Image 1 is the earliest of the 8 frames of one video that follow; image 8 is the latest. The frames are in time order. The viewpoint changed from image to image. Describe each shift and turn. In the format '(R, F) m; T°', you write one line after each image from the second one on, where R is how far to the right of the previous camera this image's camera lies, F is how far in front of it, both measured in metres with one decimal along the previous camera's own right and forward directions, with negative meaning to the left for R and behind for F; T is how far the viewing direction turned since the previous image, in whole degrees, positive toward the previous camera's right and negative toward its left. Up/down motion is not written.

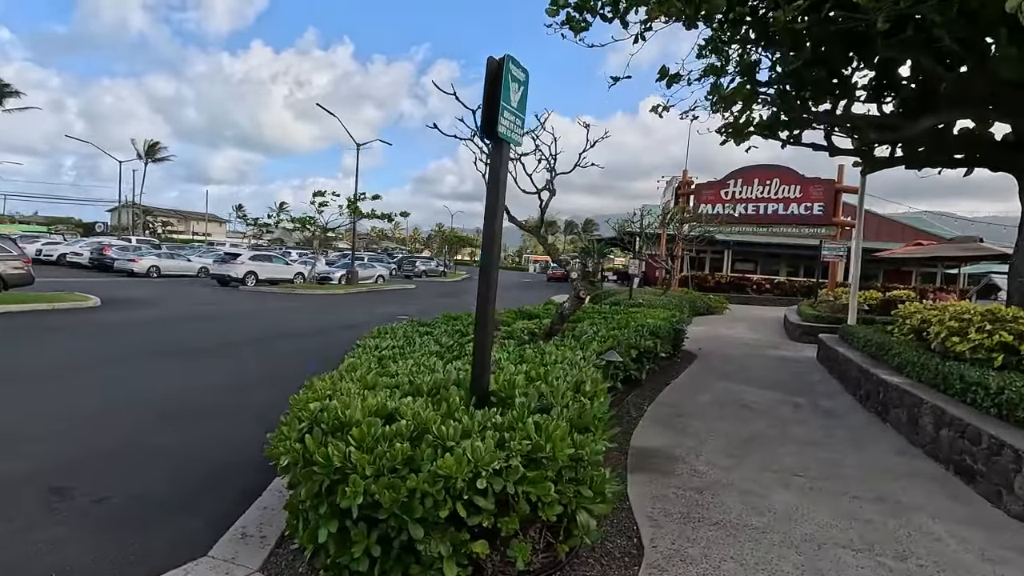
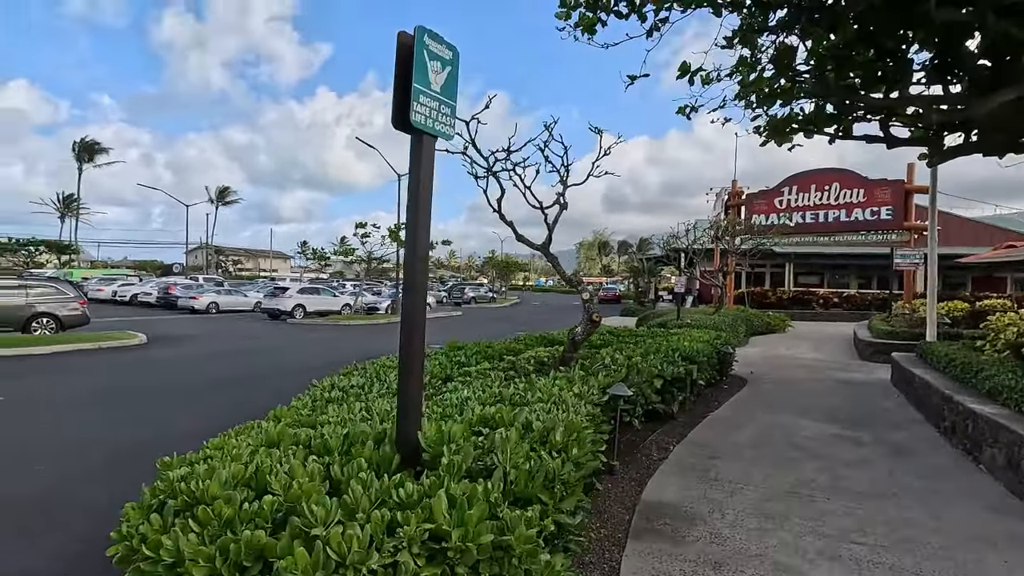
(+0.6, +0.7) m; -6°
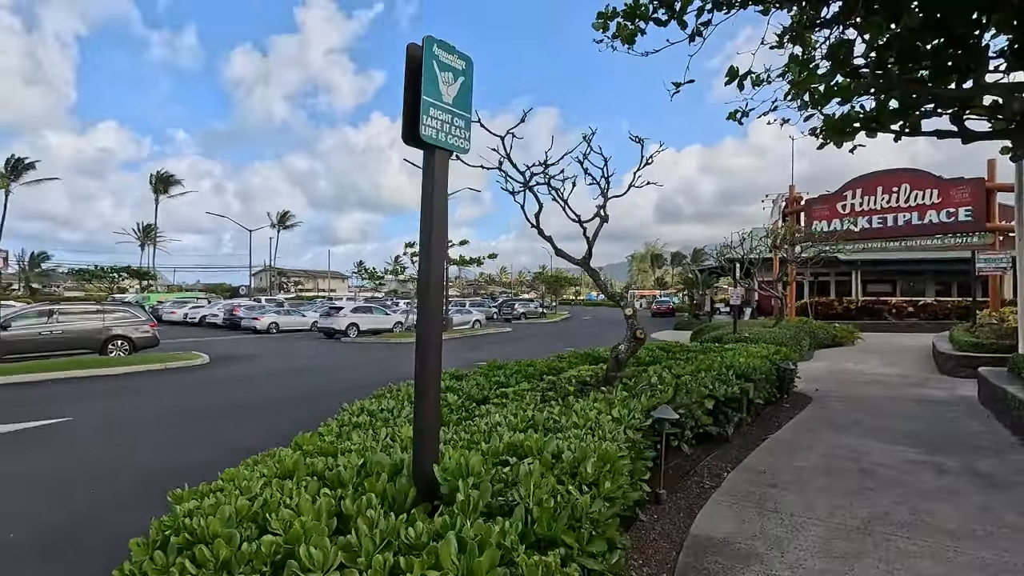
(+0.1, +0.2) m; -6°
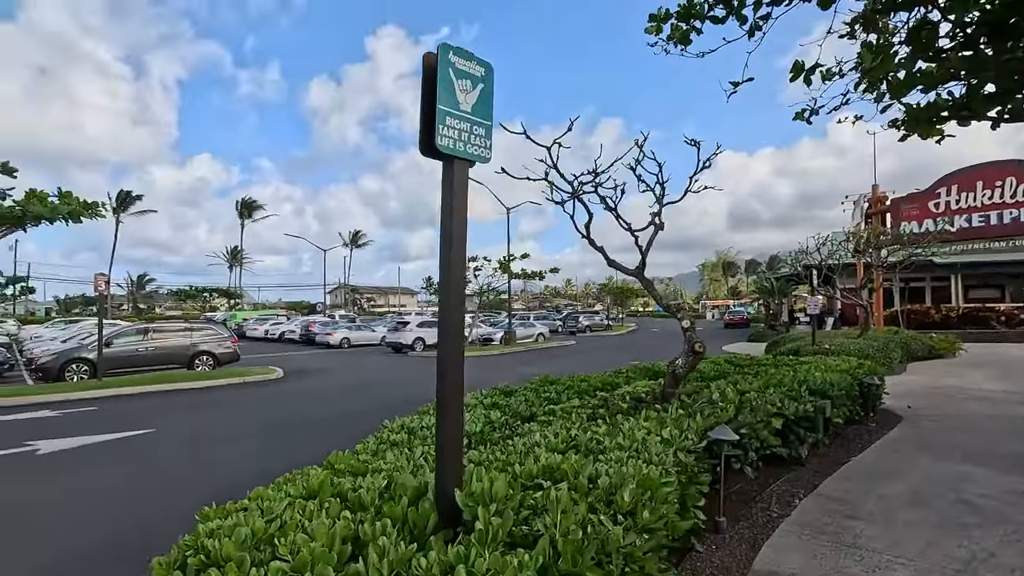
(+0.2, +0.1) m; -7°
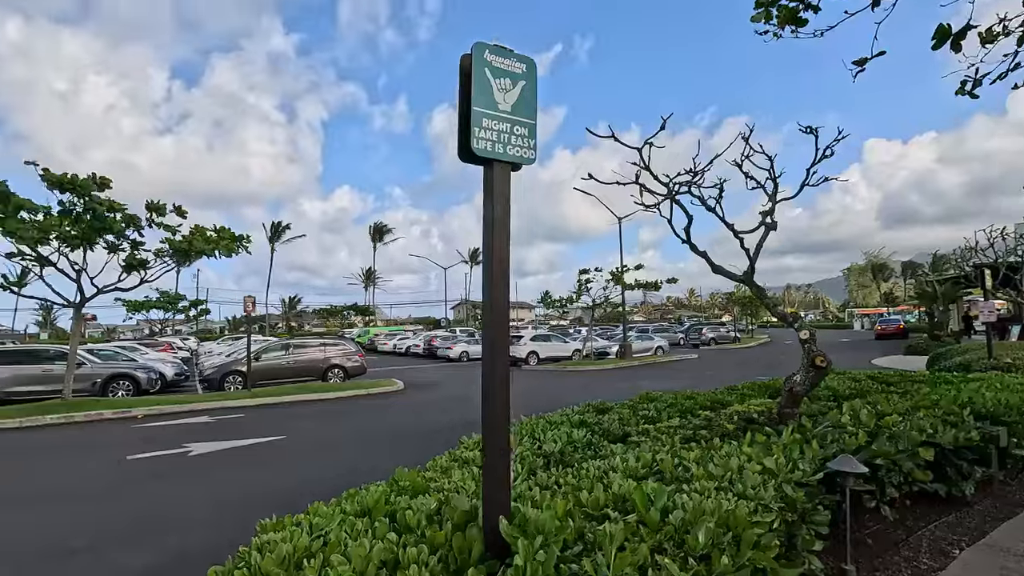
(+0.3, +0.2) m; -13°
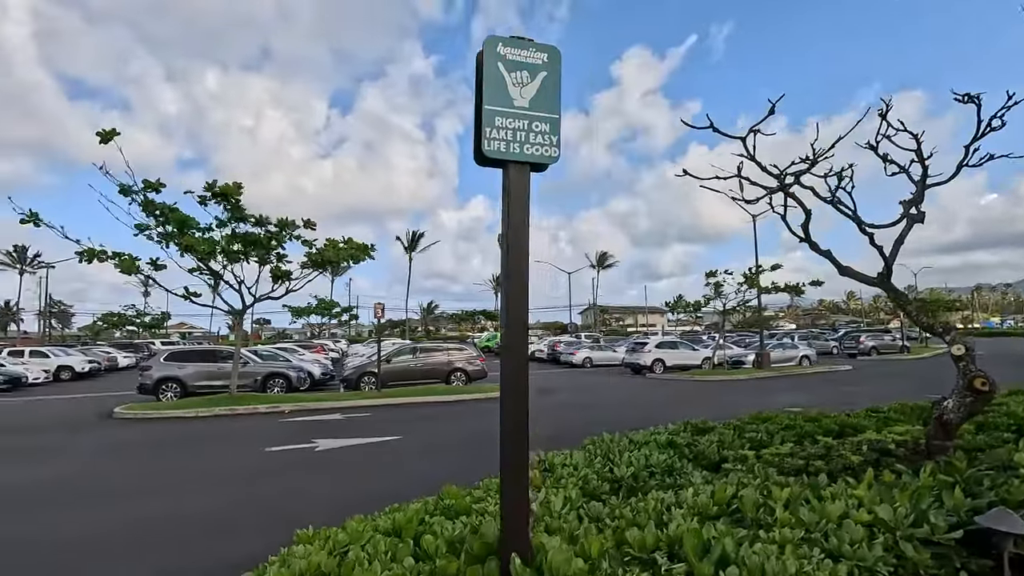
(+0.4, +0.2) m; -14°
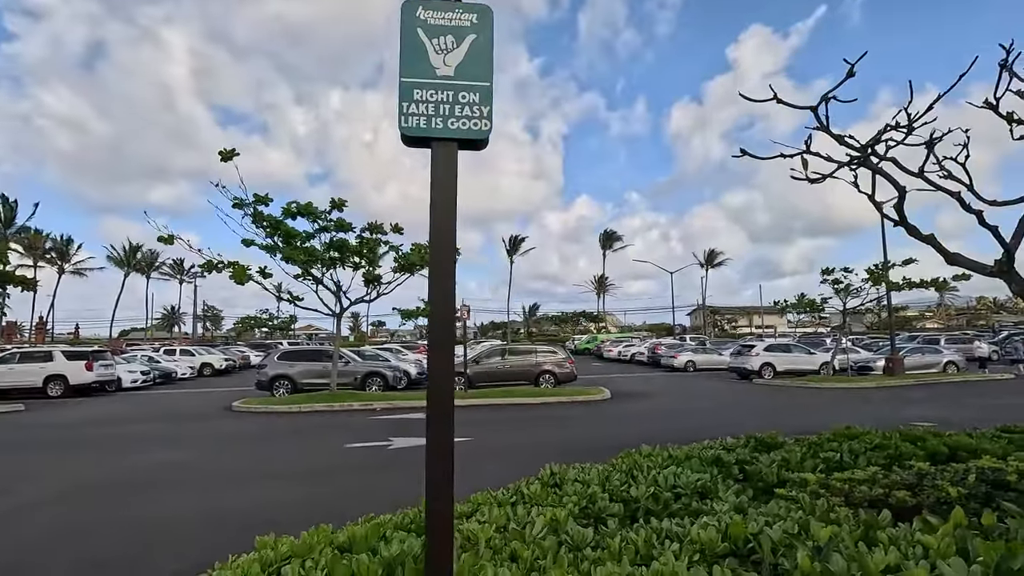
(+0.6, +0.3) m; -11°
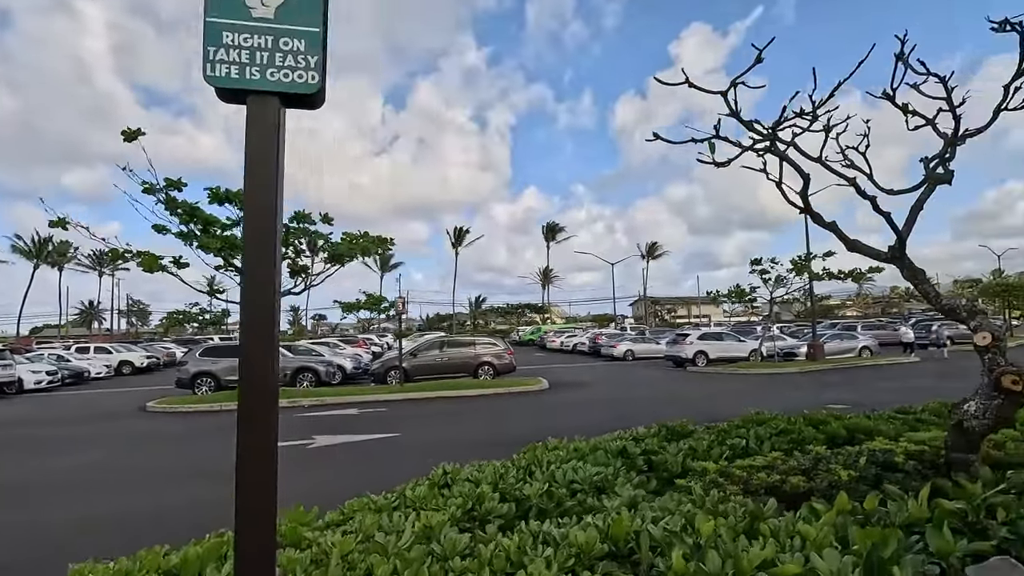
(+0.3, +0.2) m; +6°
